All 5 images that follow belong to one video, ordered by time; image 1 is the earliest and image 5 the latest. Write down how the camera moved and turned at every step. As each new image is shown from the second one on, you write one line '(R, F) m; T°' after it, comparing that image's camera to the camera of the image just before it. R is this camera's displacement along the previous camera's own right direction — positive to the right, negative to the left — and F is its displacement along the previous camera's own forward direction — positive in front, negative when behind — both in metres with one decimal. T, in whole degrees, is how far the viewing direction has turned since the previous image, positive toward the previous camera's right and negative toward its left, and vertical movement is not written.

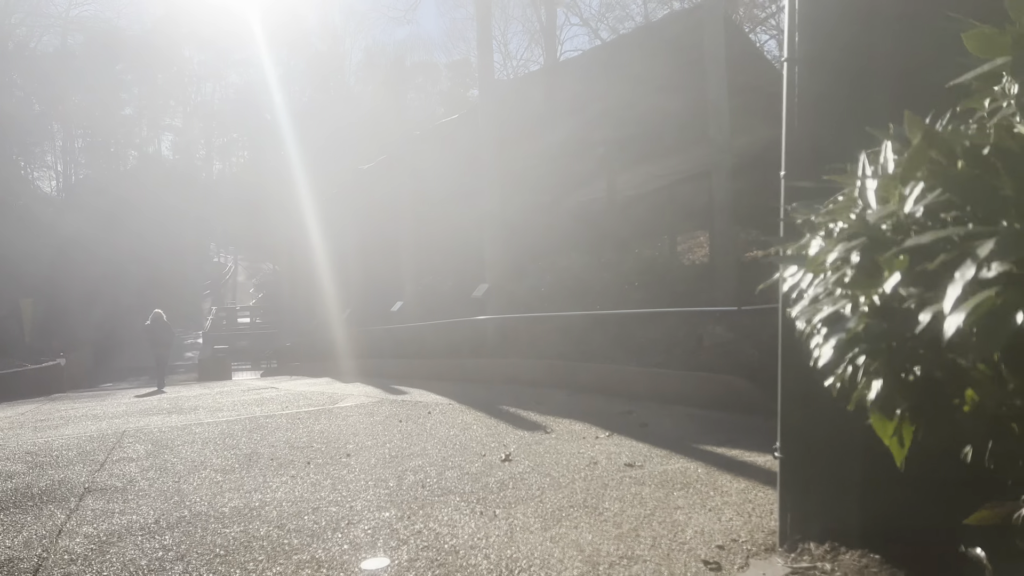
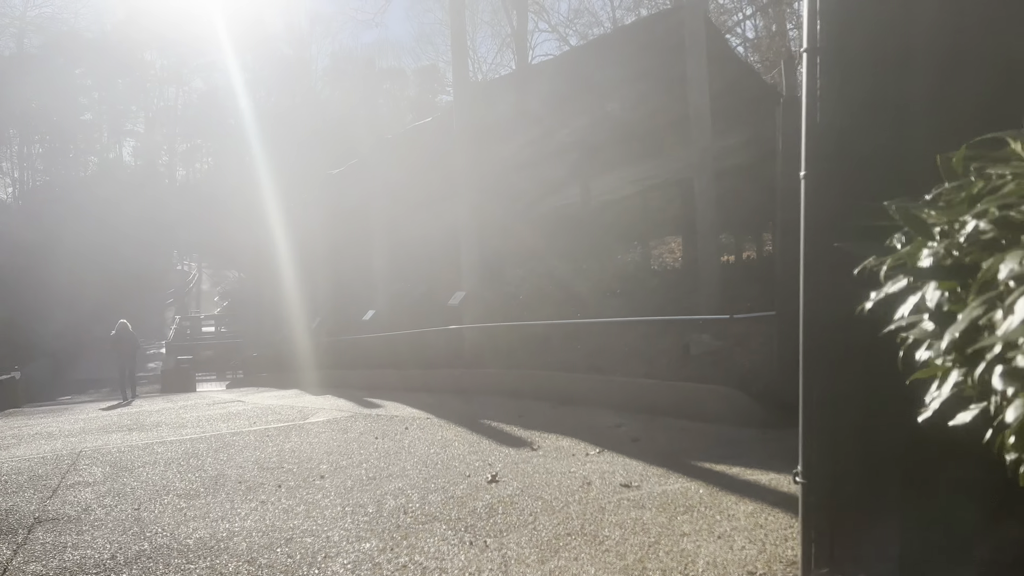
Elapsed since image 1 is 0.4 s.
(-0.2, +0.6) m; +2°
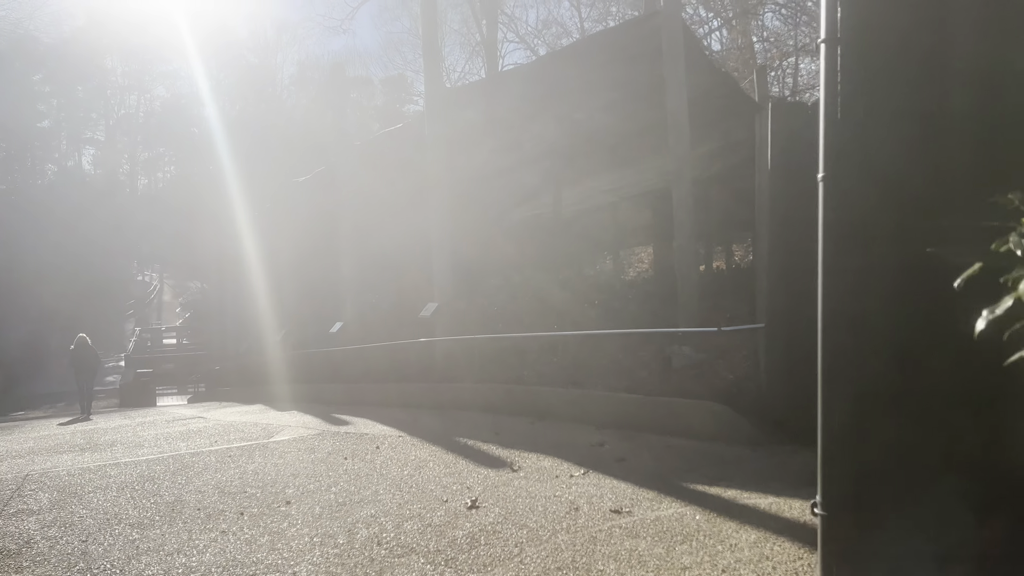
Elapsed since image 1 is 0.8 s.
(-0.2, +0.6) m; +2°
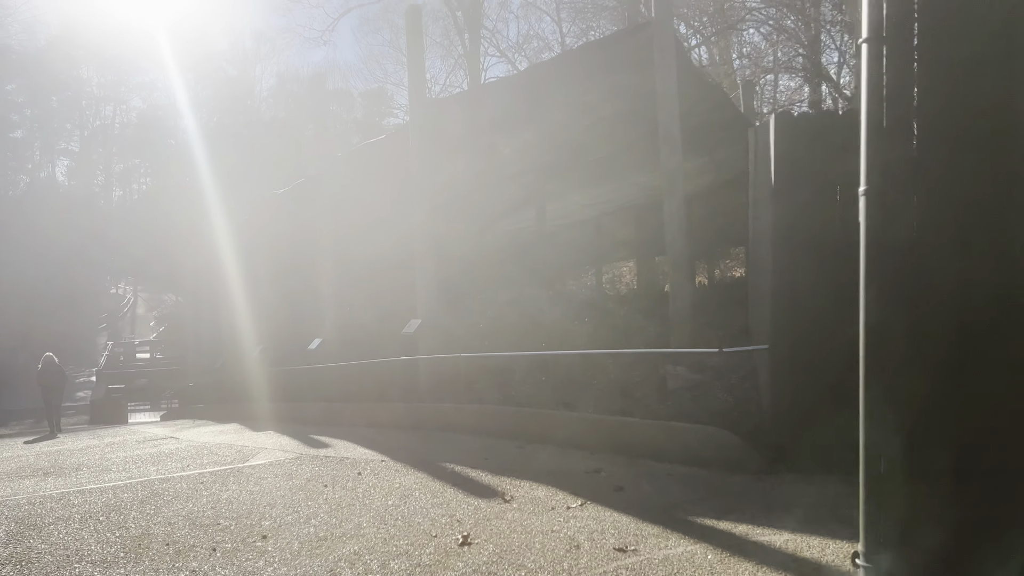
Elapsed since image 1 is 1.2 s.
(-0.2, +0.6) m; +2°
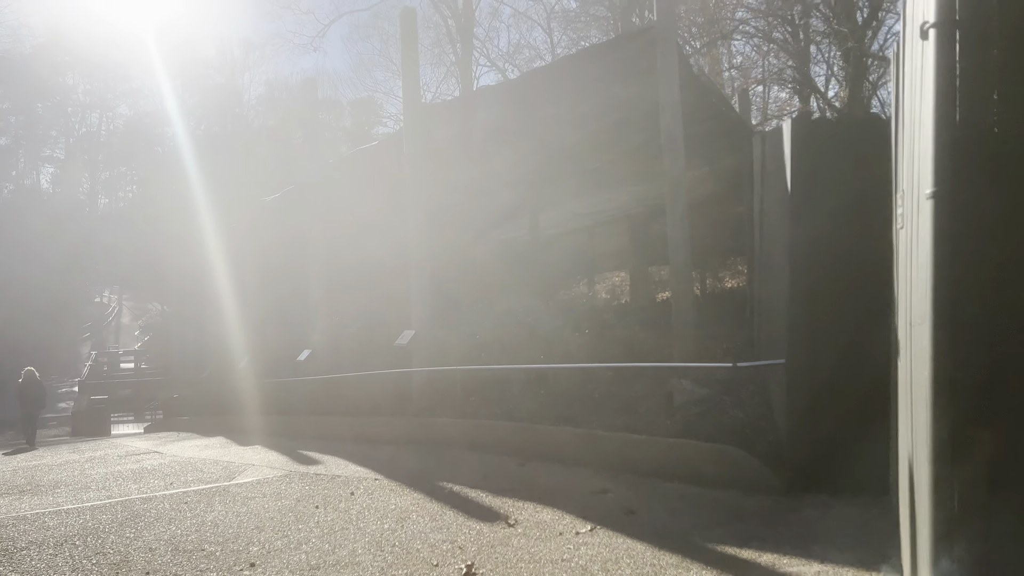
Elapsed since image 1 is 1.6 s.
(-0.2, +0.6) m; +1°
